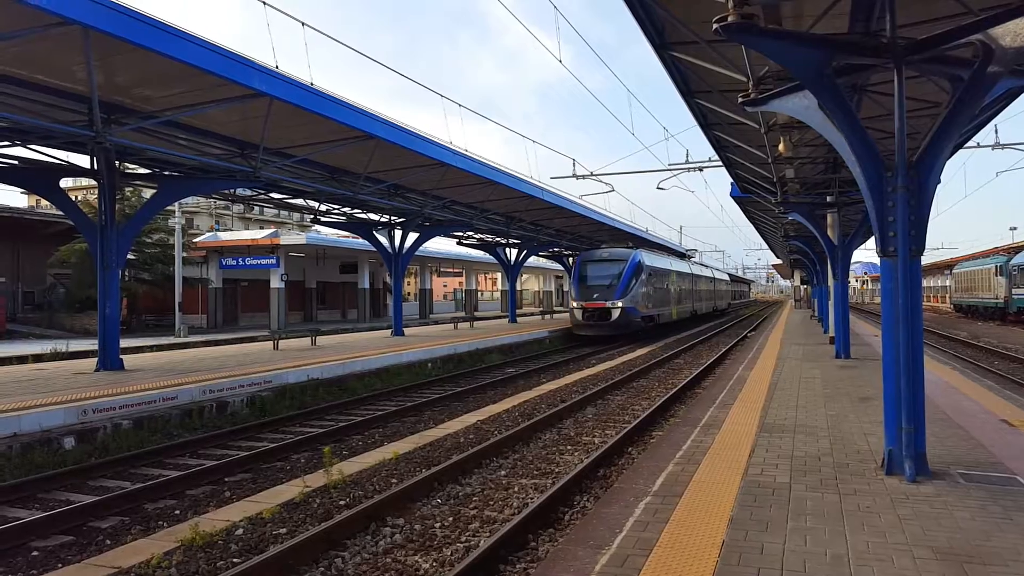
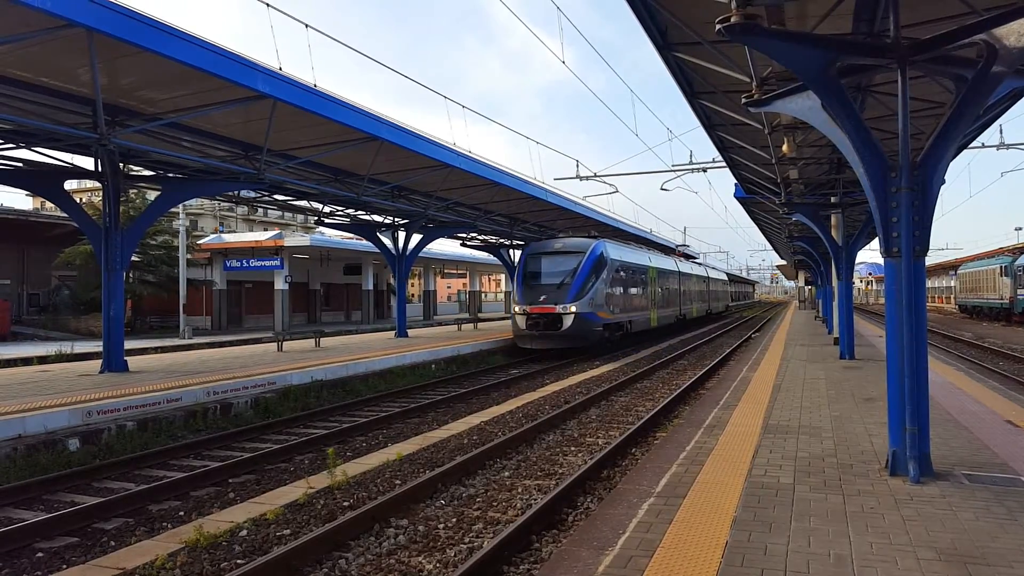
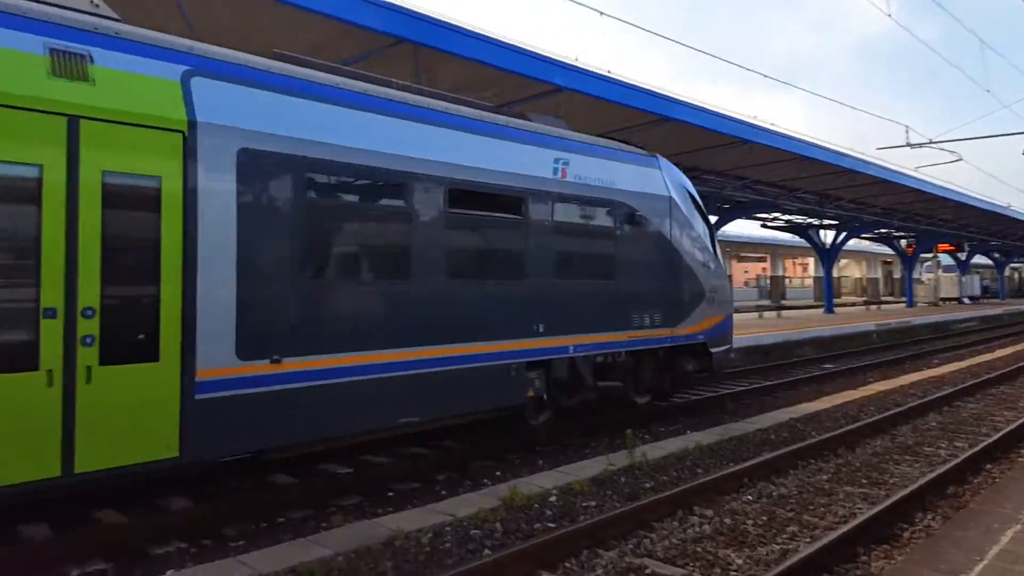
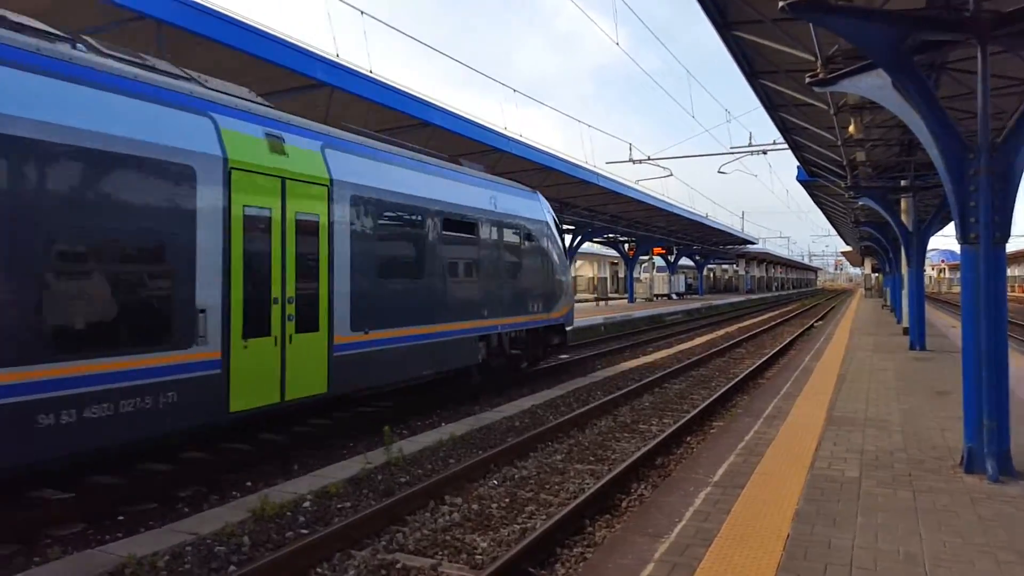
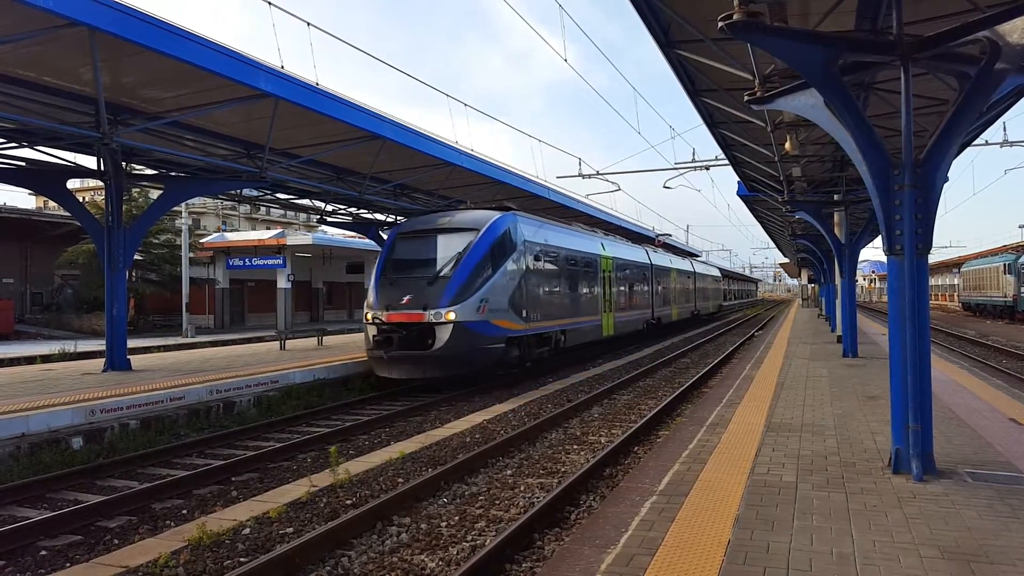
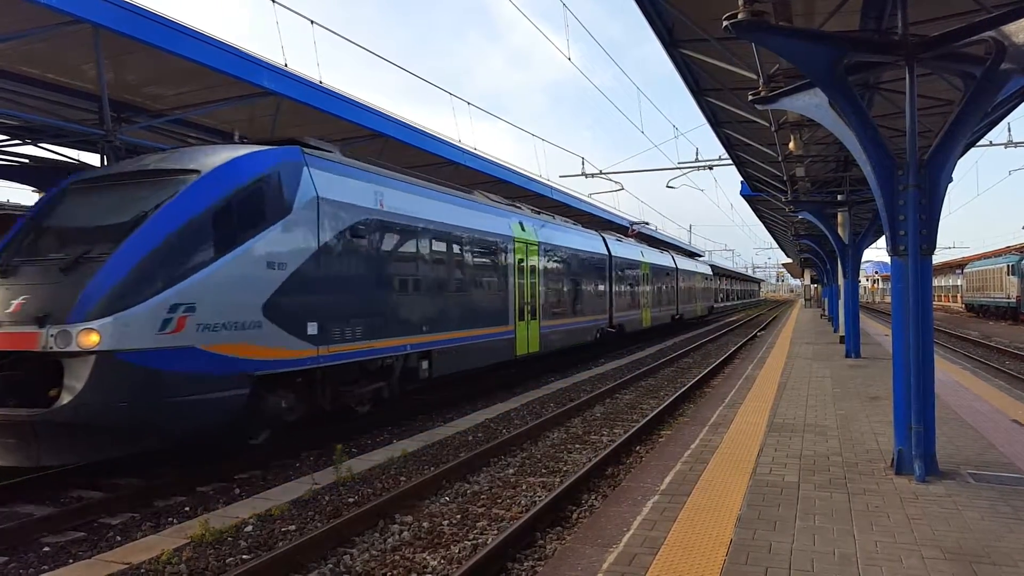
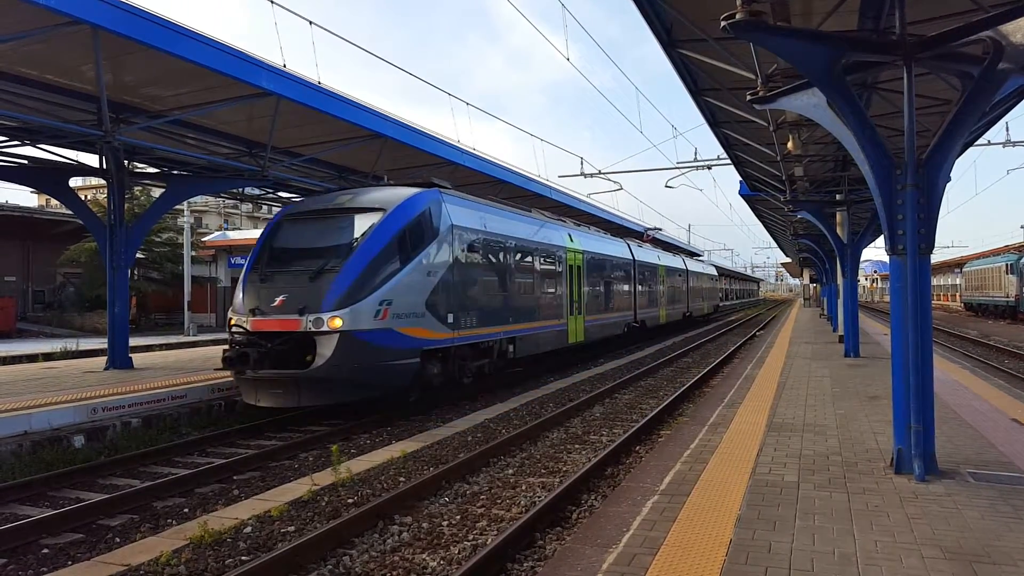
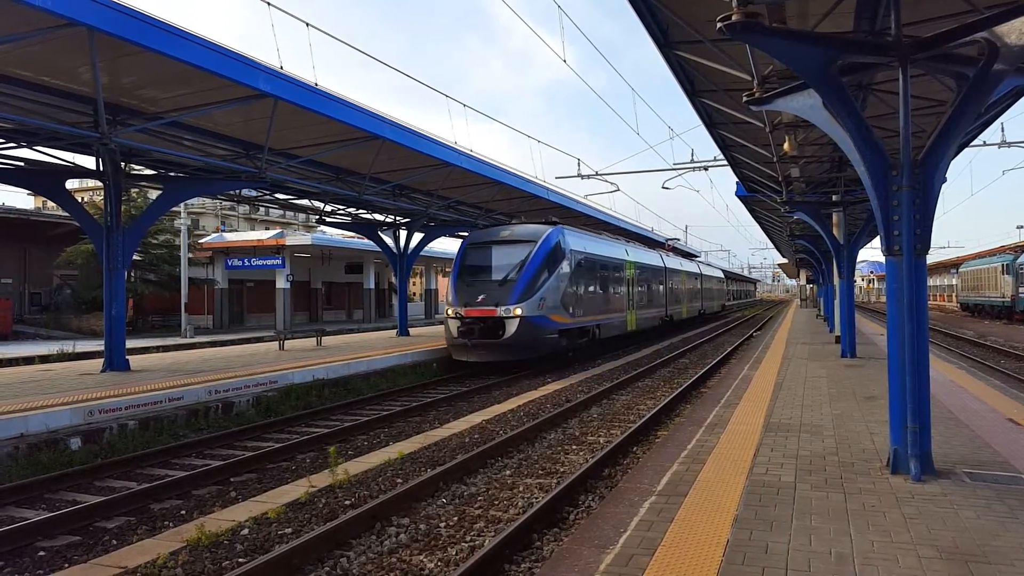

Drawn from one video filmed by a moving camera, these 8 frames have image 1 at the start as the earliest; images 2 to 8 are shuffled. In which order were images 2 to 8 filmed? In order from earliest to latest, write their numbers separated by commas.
2, 8, 5, 7, 6, 4, 3
